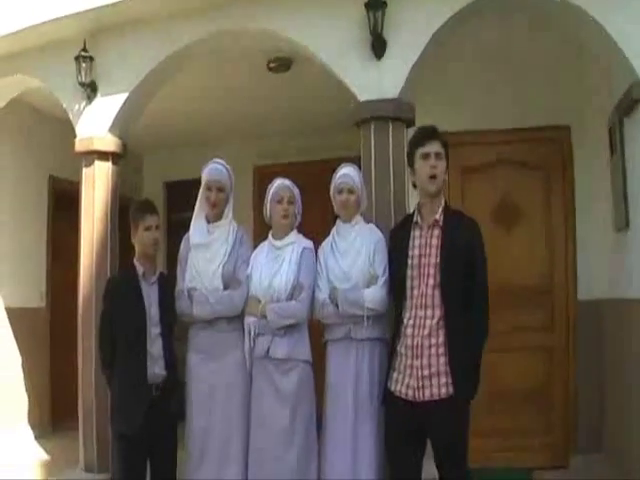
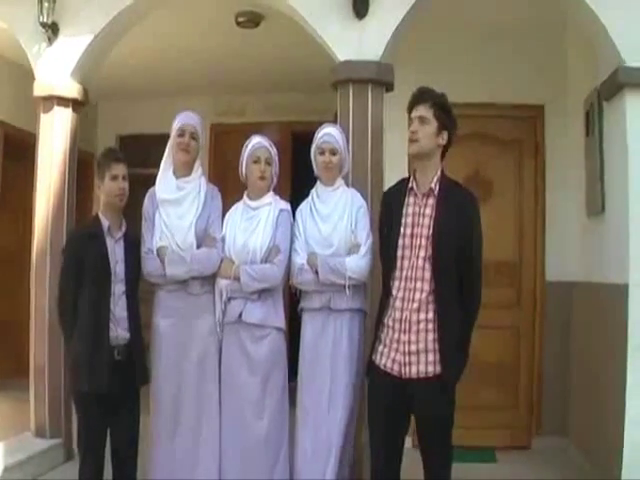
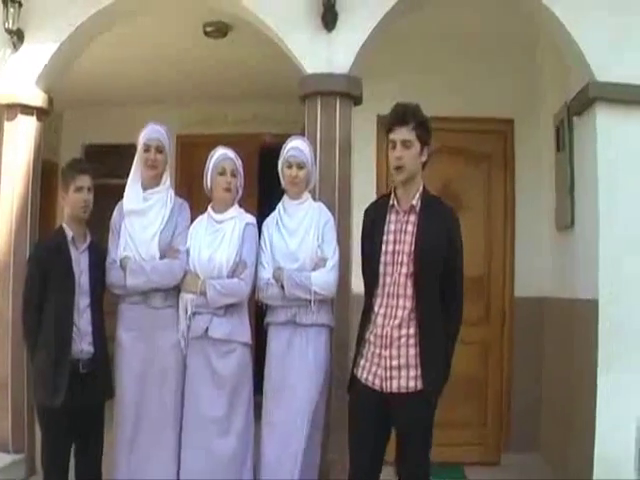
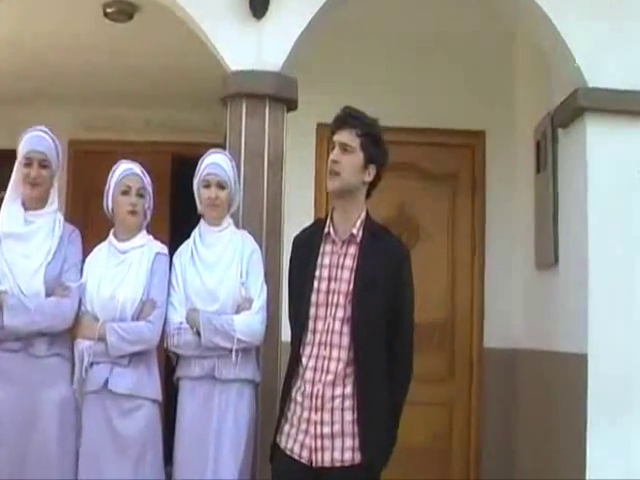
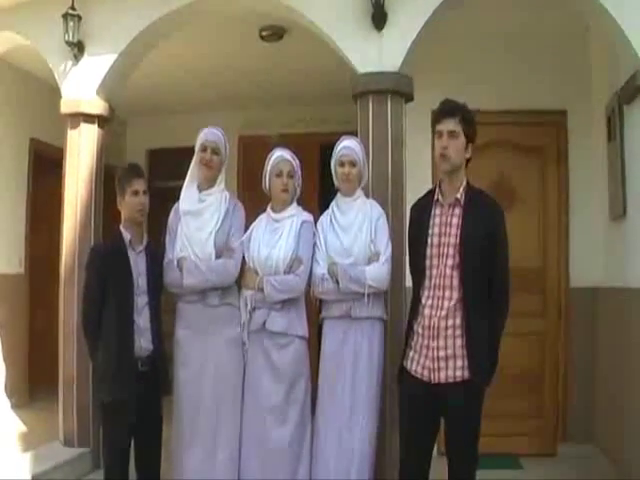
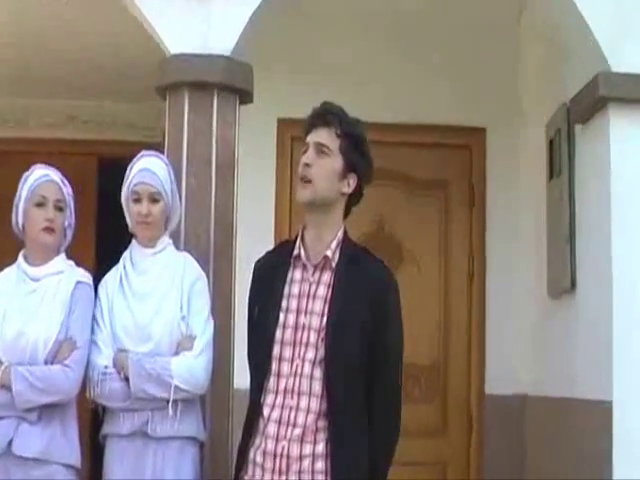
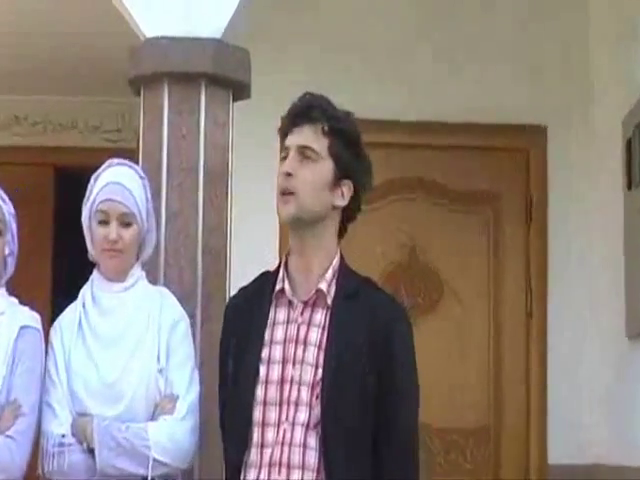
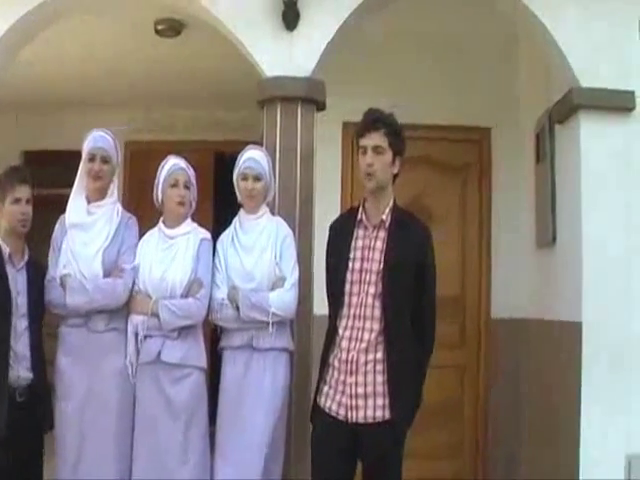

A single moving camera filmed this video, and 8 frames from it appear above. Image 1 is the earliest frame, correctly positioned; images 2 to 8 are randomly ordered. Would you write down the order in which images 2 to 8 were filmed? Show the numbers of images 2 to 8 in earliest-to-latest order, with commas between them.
5, 2, 3, 8, 4, 6, 7
